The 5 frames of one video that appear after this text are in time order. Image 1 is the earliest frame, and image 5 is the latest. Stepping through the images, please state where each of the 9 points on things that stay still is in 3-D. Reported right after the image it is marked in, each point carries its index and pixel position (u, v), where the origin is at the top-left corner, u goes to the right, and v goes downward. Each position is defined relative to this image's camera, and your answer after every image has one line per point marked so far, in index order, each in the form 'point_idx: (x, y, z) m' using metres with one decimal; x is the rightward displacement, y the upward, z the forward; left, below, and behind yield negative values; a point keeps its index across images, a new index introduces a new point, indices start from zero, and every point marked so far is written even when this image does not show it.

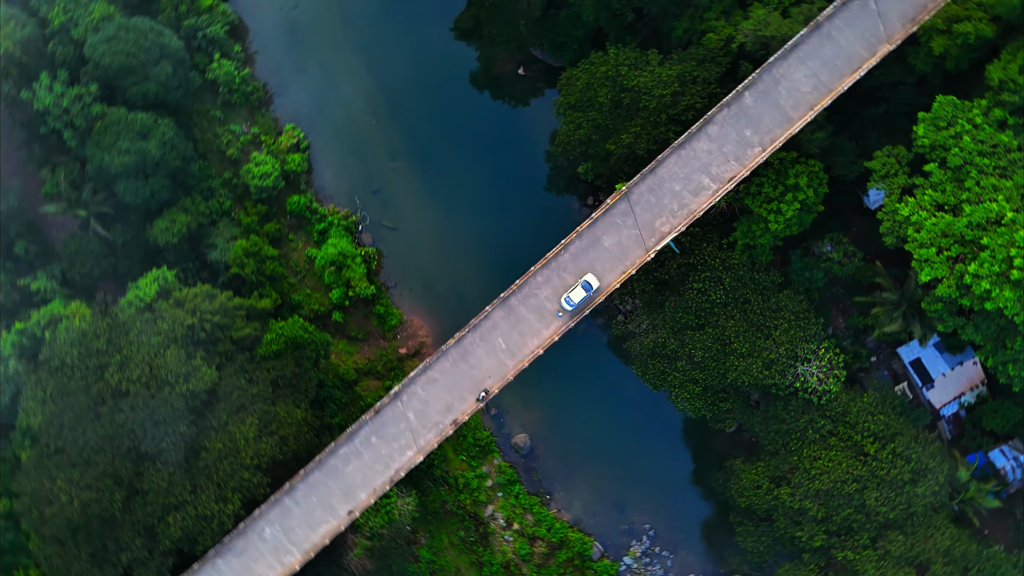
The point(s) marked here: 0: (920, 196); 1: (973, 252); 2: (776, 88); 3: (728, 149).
0: (+9.2, +2.0, +18.4) m
1: (+9.9, +0.6, +17.6) m
2: (+6.3, +4.7, +19.6) m
3: (+5.2, +3.3, +19.7) m
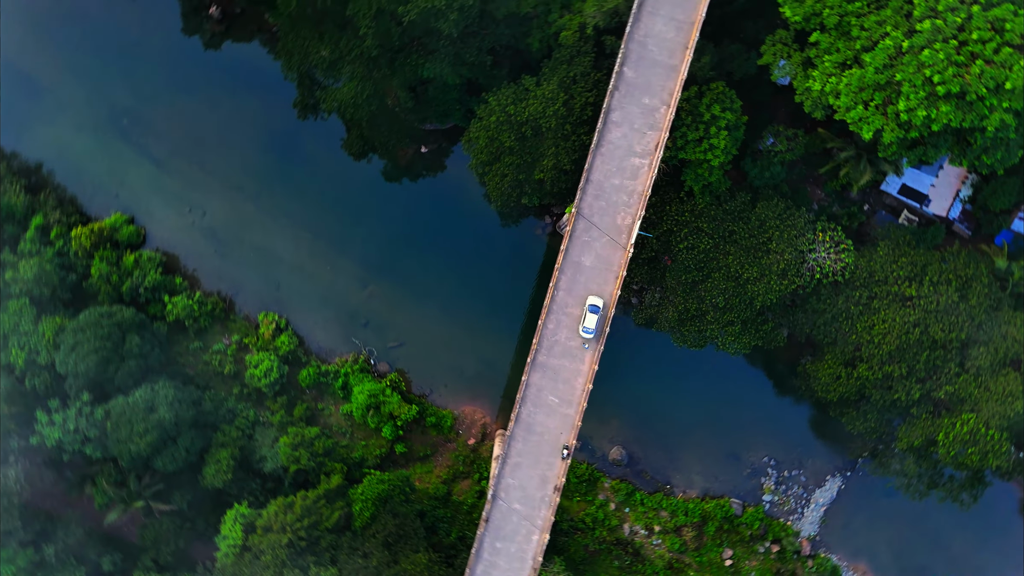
0: (+7.2, +5.1, +18.9) m
1: (+8.5, +4.4, +18.2) m
2: (+3.3, +5.9, +20.2) m
3: (+3.1, +4.1, +20.3) m
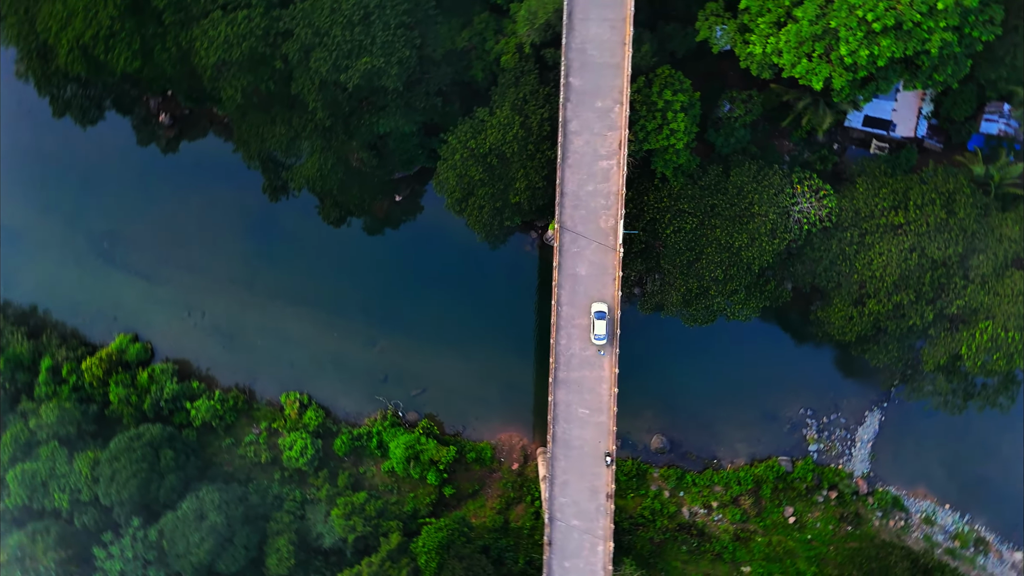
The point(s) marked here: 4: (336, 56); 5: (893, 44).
0: (+5.8, +6.1, +19.2) m
1: (+7.3, +5.7, +18.5) m
2: (+1.9, +5.8, +20.5) m
3: (+2.1, +4.0, +20.6) m
4: (-4.3, +5.6, +19.9) m
5: (+8.4, +5.4, +18.0) m
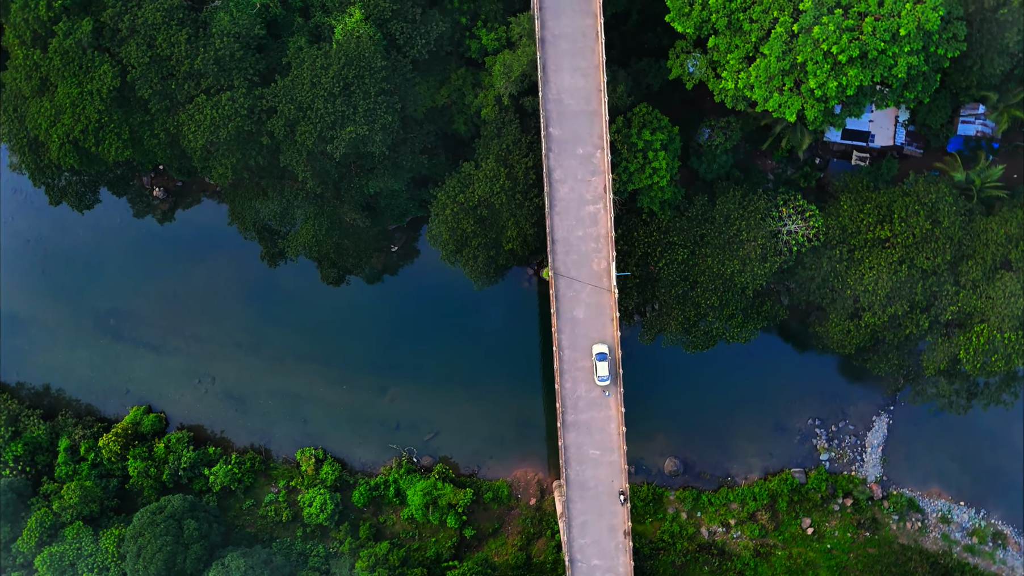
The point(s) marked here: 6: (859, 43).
0: (+5.2, +5.4, +19.7) m
1: (+6.7, +5.1, +18.9) m
2: (+1.3, +4.8, +21.0) m
3: (+1.8, +3.0, +21.0) m
4: (-4.8, +4.0, +20.3) m
5: (+7.8, +4.9, +18.4) m
6: (+7.7, +5.6, +18.2) m
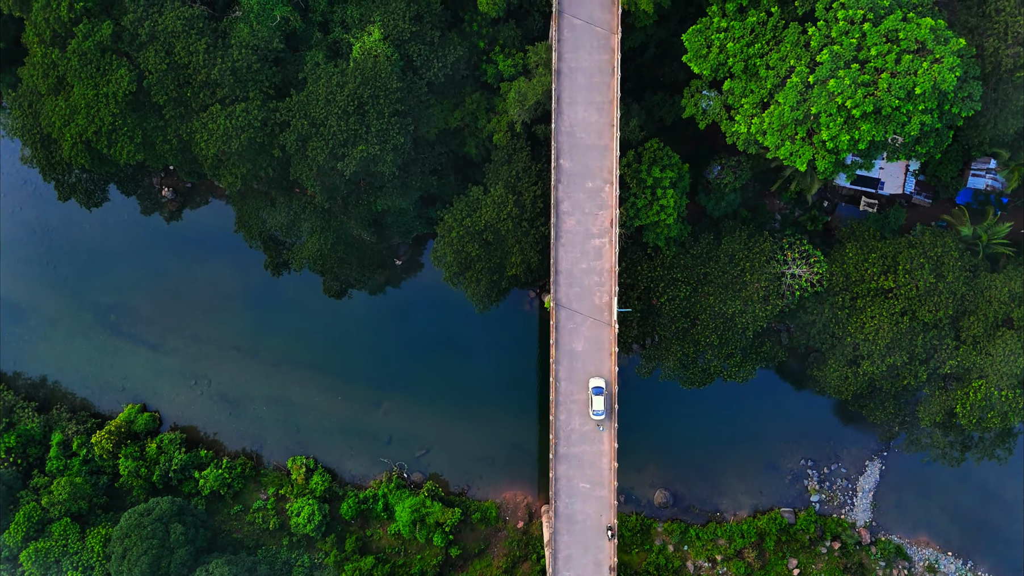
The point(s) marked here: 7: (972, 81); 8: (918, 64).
0: (+5.6, +4.4, +19.7) m
1: (+7.0, +4.0, +18.9) m
2: (+1.7, +4.0, +21.0) m
3: (+2.0, +2.2, +21.0) m
4: (-4.5, +3.6, +20.4) m
5: (+8.2, +3.8, +18.5) m
6: (+8.1, +4.4, +18.2) m
7: (+10.4, +4.7, +18.5) m
8: (+8.8, +4.9, +17.8) m
